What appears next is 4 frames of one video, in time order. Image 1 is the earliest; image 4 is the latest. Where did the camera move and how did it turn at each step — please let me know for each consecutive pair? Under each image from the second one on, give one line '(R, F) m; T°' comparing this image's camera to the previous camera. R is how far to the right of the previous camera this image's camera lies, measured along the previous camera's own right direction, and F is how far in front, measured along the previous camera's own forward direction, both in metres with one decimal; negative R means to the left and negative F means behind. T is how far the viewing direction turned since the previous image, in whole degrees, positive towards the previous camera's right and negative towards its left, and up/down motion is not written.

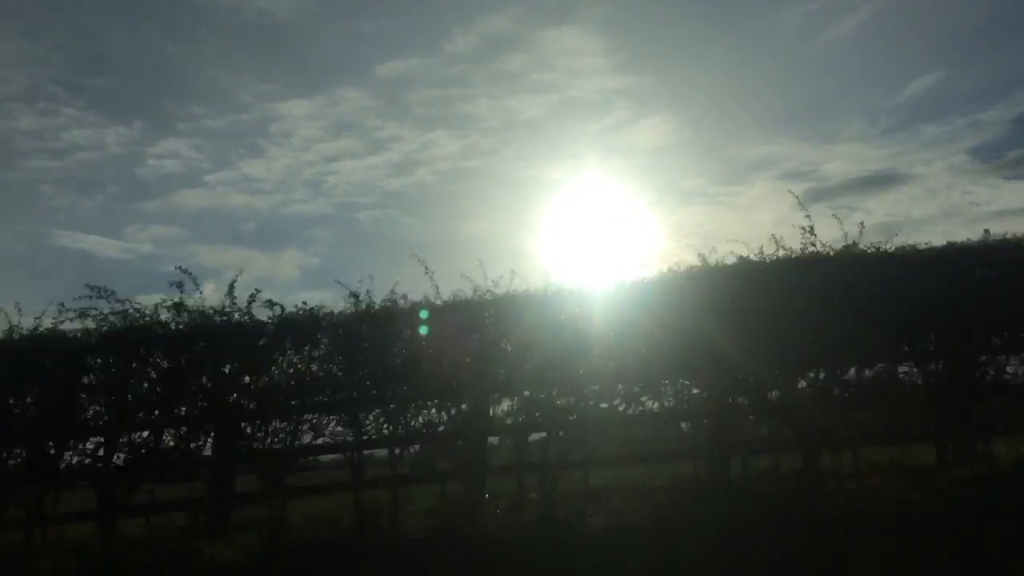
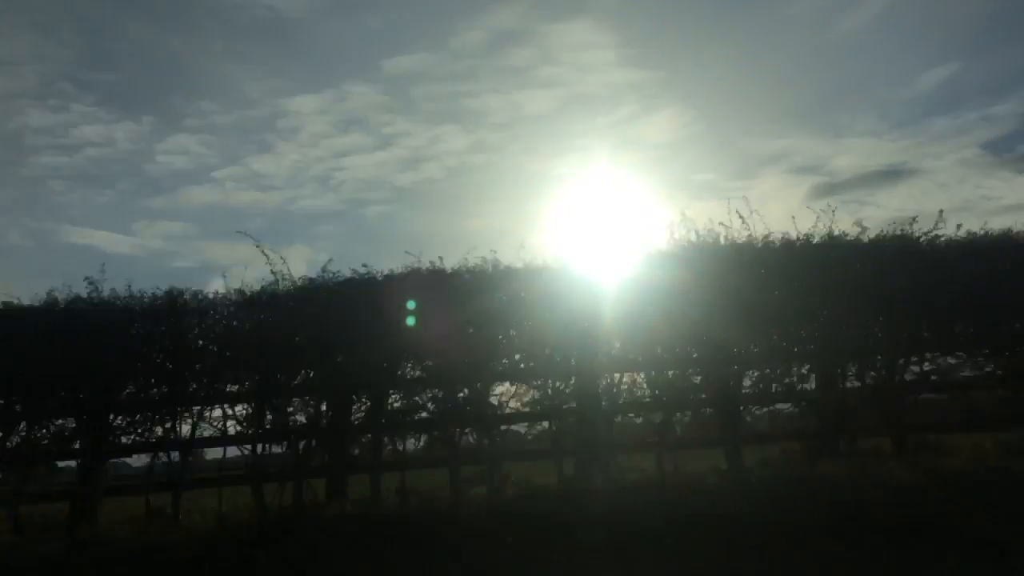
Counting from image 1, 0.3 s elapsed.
(+1.1, +0.9) m; -1°
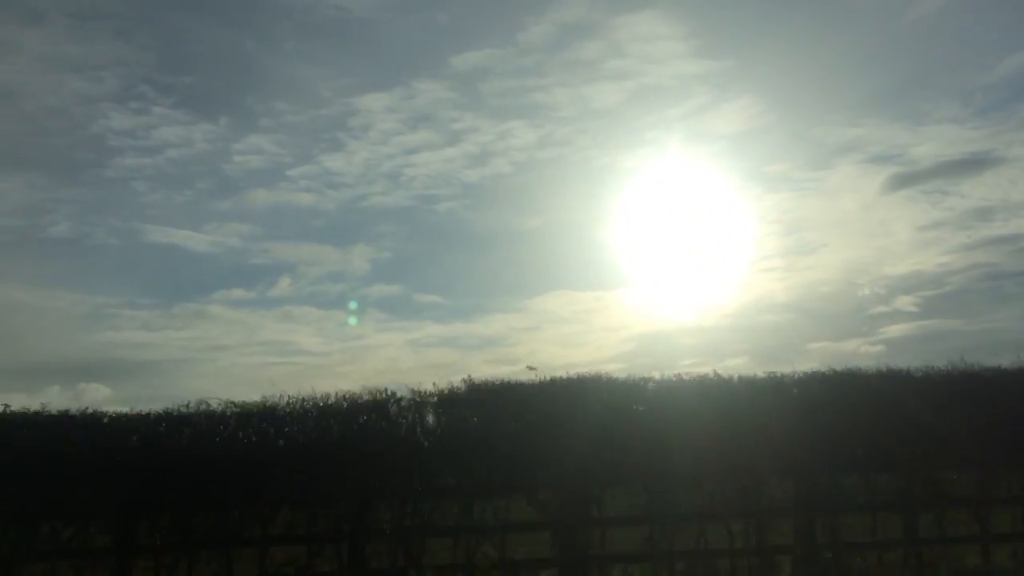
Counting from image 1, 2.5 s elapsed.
(+5.1, +2.0) m; -4°
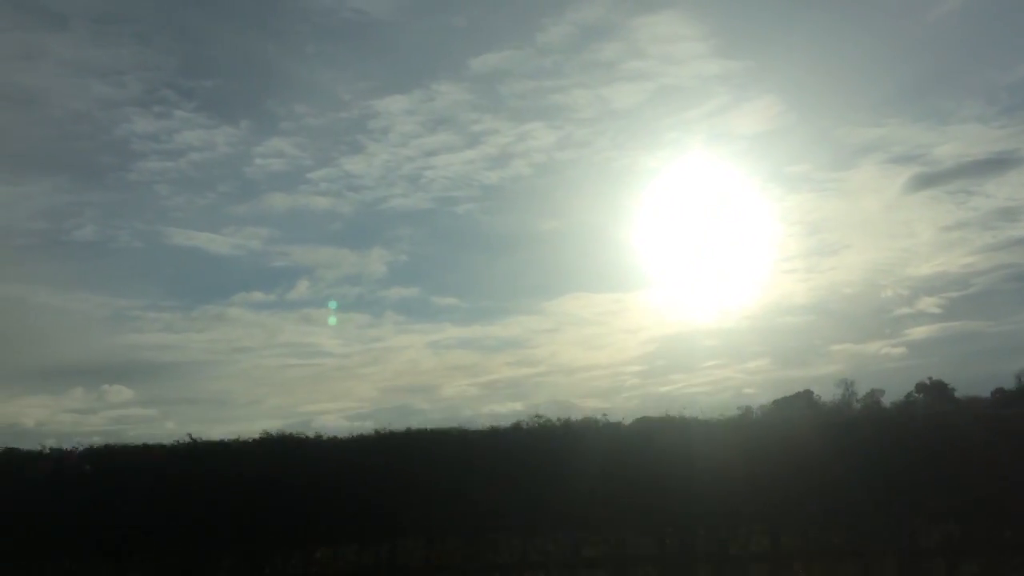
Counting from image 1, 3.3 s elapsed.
(+2.1, +0.3) m; -1°
